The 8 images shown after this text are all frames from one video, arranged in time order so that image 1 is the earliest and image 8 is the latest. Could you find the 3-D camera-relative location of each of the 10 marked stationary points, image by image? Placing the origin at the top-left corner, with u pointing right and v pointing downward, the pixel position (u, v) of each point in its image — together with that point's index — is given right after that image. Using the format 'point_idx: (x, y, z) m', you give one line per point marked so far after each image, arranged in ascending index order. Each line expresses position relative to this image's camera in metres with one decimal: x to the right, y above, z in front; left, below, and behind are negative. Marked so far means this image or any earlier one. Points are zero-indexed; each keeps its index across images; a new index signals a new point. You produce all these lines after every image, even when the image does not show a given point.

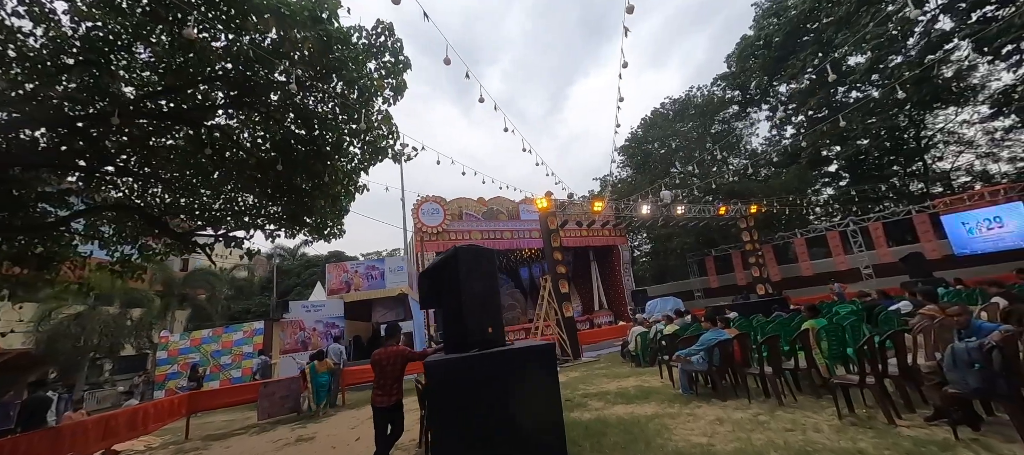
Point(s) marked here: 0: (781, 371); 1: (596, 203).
0: (+3.1, -1.6, +4.6) m
1: (+2.7, +0.8, +12.7) m
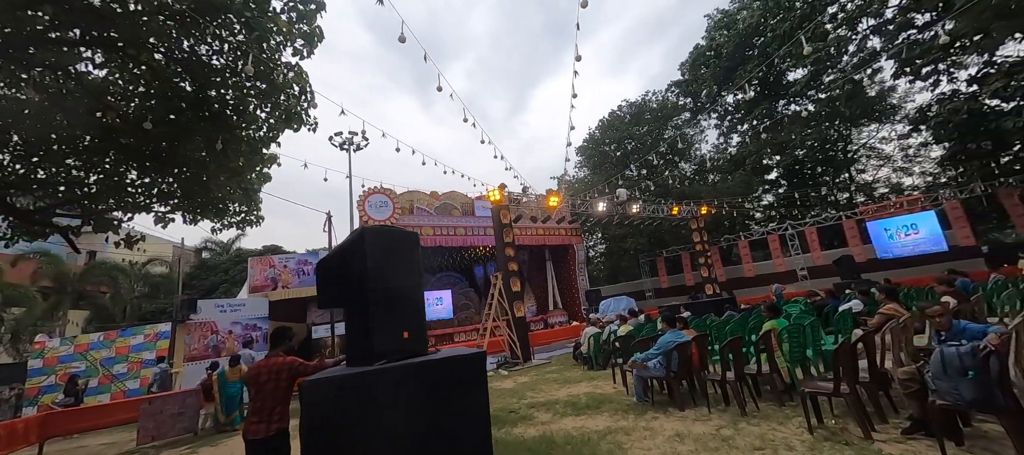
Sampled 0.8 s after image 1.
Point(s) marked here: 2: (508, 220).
0: (+2.4, -1.5, +4.1) m
1: (+1.2, +0.9, +12.2) m
2: (-0.1, +0.2, +11.1) m
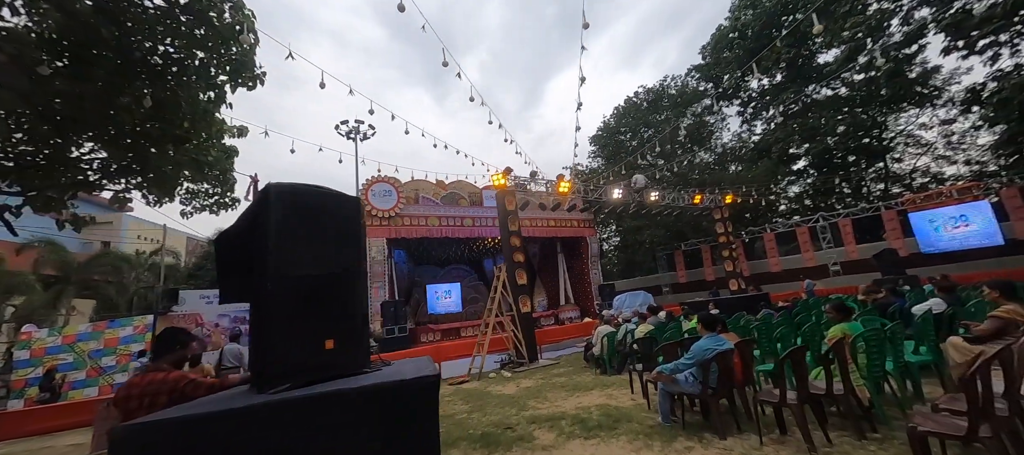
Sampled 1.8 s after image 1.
0: (+2.3, -1.3, +3.1) m
1: (+1.4, +1.2, +11.2) m
2: (0.0, +0.5, +10.1) m
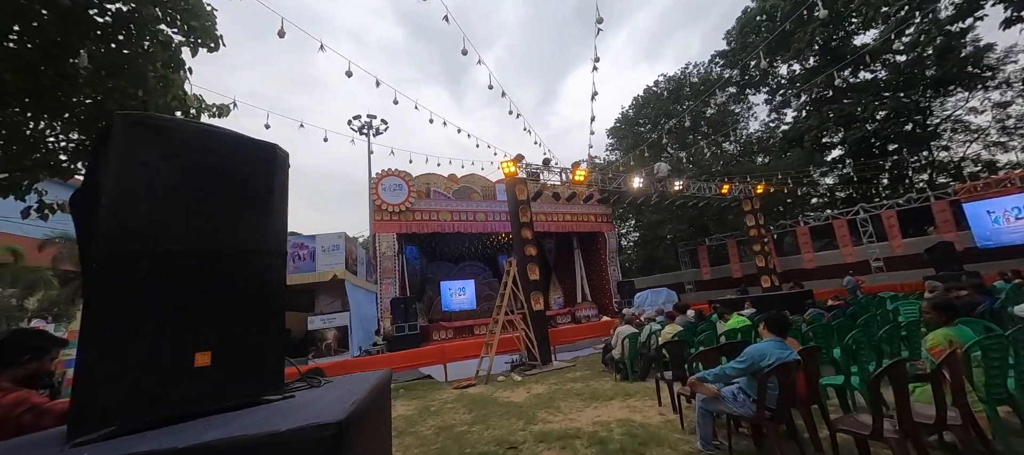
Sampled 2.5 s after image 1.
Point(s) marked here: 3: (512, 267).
0: (+2.3, -1.2, +2.3) m
1: (+1.7, +1.4, +10.4) m
2: (+0.3, +0.7, +9.4) m
3: (0.0, -0.9, +8.6) m
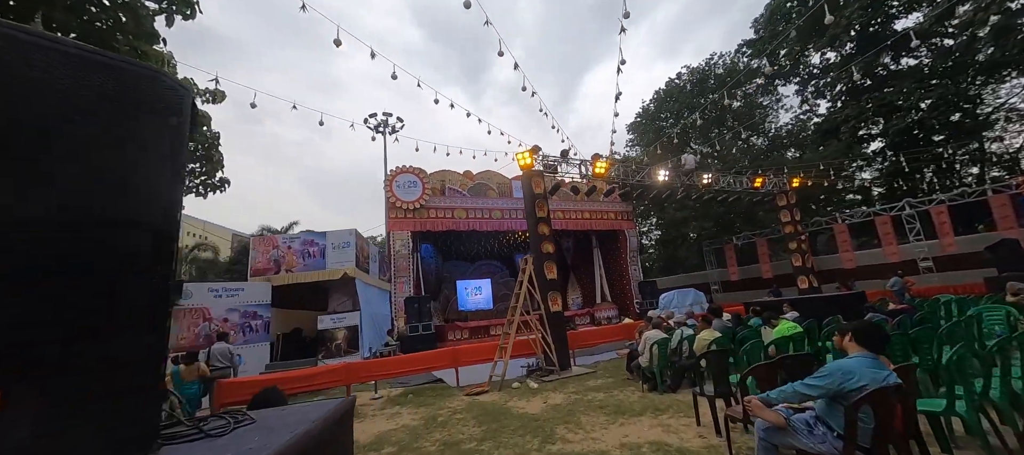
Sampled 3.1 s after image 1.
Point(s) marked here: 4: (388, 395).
0: (+2.3, -1.1, +1.6) m
1: (+2.1, +1.5, +9.7) m
2: (+0.6, +0.8, +8.8) m
3: (+0.3, -0.8, +8.0) m
4: (-2.3, -3.1, +7.5) m
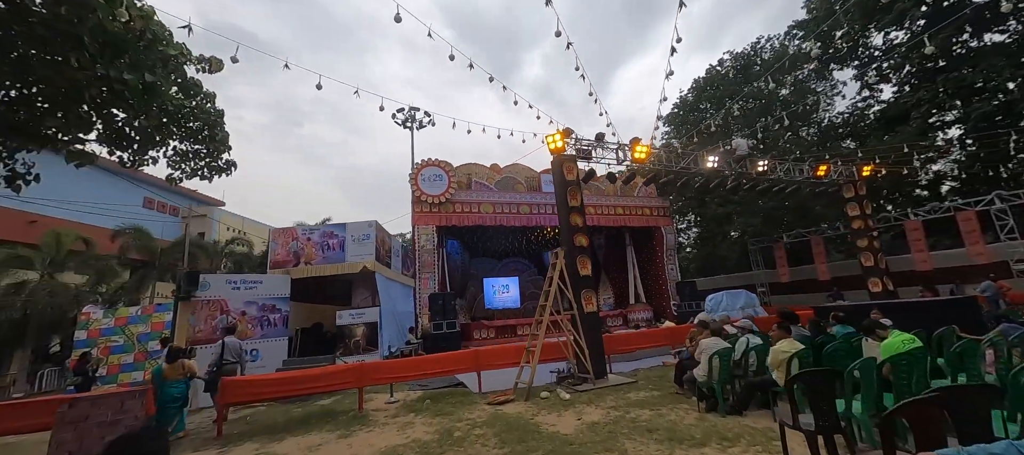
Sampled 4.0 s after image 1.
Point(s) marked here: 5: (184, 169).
0: (+2.4, -0.9, +0.7) m
1: (+2.8, +1.7, +8.7) m
2: (+1.2, +1.0, +7.9) m
3: (+0.8, -0.6, +7.2) m
4: (-1.8, -2.9, +6.8) m
5: (-4.8, +0.9, +5.9) m
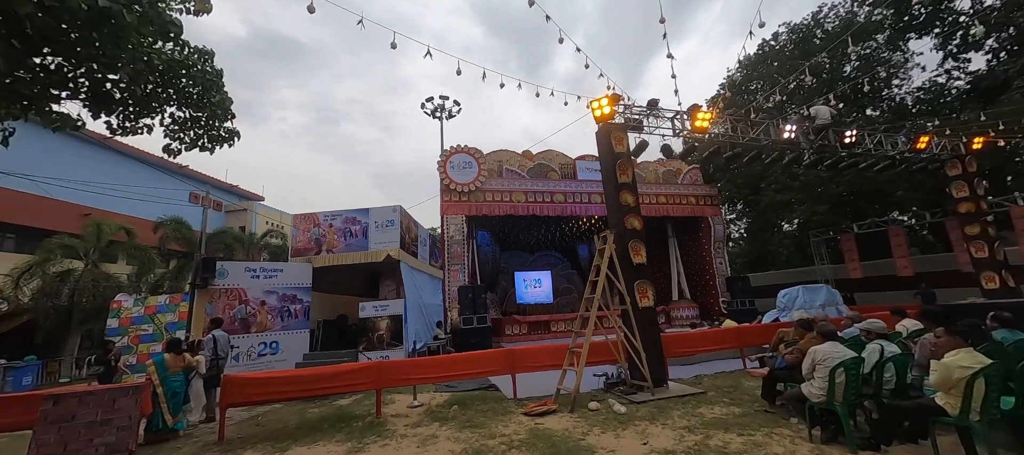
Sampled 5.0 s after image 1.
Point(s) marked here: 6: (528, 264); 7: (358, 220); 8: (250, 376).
0: (+2.5, -0.7, -0.5) m
1: (+3.5, +2.0, +7.4) m
2: (+1.9, +1.3, +6.8) m
3: (+1.4, -0.3, +6.1) m
4: (-1.2, -2.6, +5.9) m
5: (-4.3, +1.2, +5.2) m
6: (+0.8, -1.7, +19.4) m
7: (-3.8, +0.2, +10.0) m
8: (-3.5, -2.0, +5.4) m
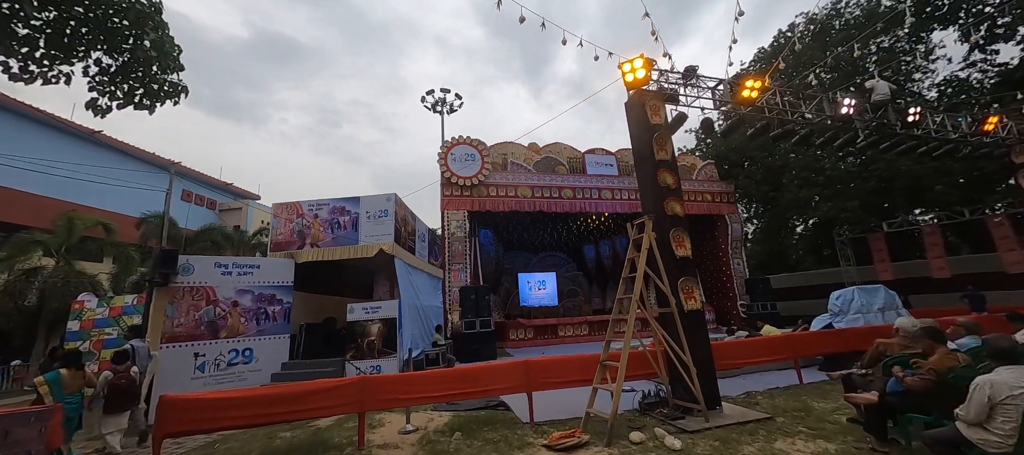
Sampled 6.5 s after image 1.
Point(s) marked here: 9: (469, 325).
0: (+2.7, -0.5, -1.7) m
1: (+3.7, +2.2, +6.3) m
2: (+2.1, +1.5, +5.7) m
3: (+1.6, -0.1, +4.9) m
4: (-1.0, -2.4, +4.8) m
5: (-4.1, +1.4, +4.1) m
6: (+0.9, -1.6, +18.3) m
7: (-3.6, +0.4, +8.8) m
8: (-3.3, -1.8, +4.2) m
9: (-1.2, -2.6, +10.7) m
